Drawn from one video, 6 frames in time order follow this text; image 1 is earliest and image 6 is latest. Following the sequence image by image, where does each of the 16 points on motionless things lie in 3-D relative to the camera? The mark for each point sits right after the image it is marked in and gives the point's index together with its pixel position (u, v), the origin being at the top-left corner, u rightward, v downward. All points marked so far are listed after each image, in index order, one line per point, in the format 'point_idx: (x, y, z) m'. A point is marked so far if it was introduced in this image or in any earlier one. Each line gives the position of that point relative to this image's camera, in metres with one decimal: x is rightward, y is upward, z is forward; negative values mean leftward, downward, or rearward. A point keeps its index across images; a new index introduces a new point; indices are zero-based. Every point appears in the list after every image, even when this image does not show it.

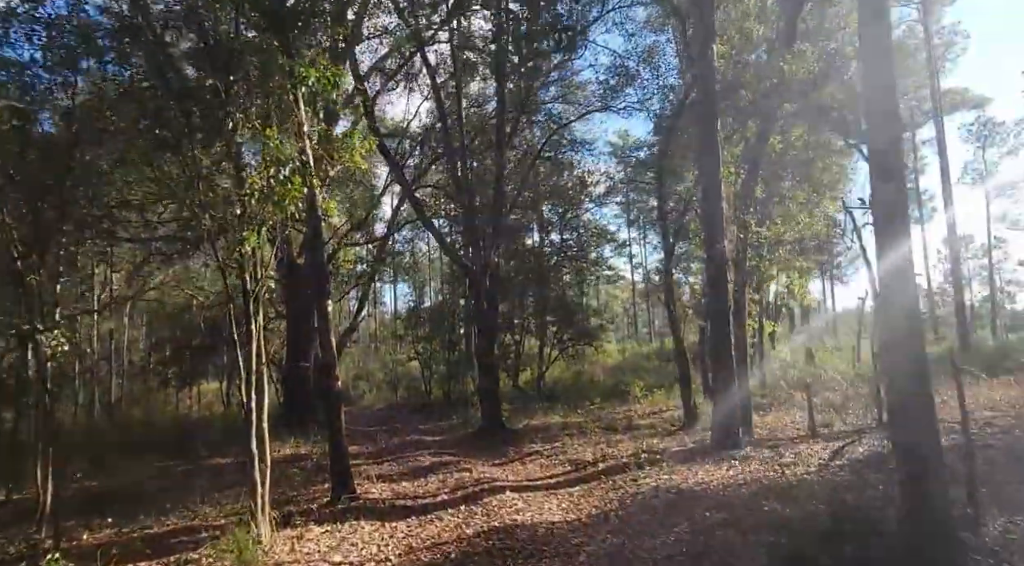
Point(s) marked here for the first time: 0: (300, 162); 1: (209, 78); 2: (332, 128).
0: (-2.5, +1.5, +7.8) m
1: (-3.3, +2.2, +7.1) m
2: (-2.7, +2.3, +9.7) m
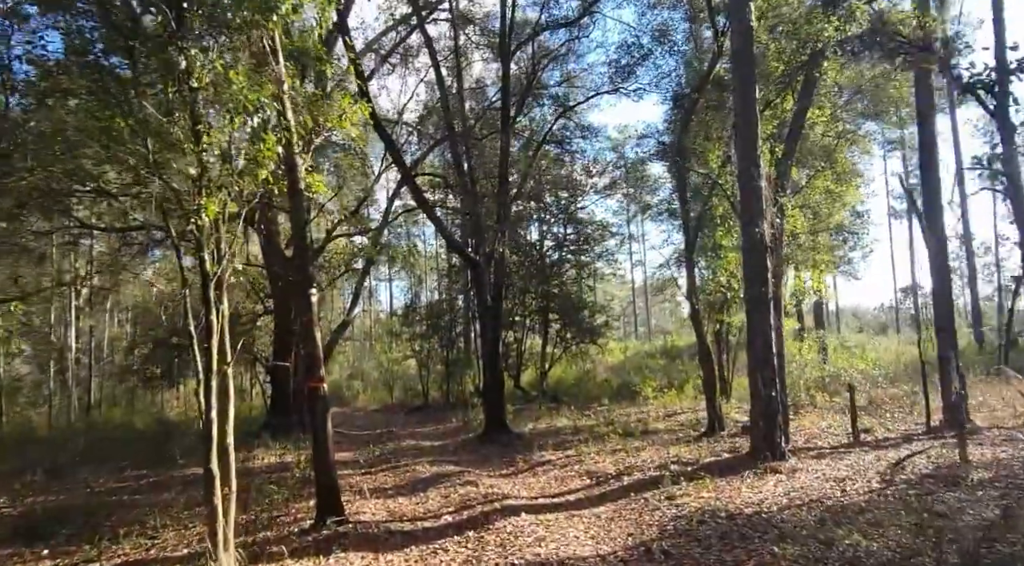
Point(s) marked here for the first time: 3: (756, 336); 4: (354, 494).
0: (-2.3, +1.6, +6.5) m
1: (-3.1, +2.4, +5.8) m
2: (-2.5, +2.5, +8.3) m
3: (+3.7, -0.8, +9.9) m
4: (-2.4, -3.2, +9.8) m
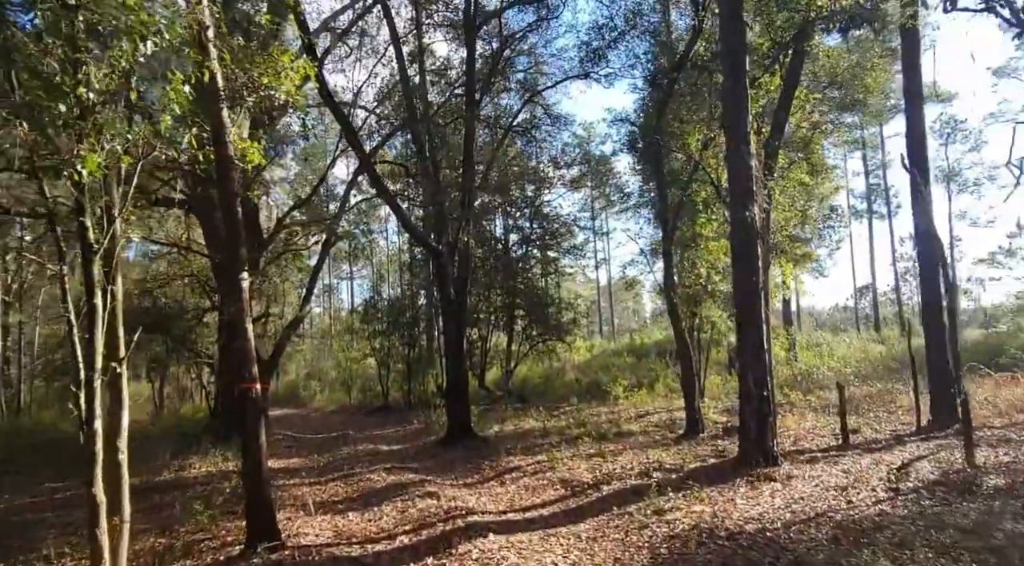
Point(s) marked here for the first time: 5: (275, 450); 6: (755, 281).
0: (-2.6, +1.8, +5.3) m
1: (-3.3, +2.6, +4.5) m
2: (-2.9, +2.7, +7.1) m
3: (+3.2, -0.6, +9.0) m
4: (-2.8, -3.0, +8.6) m
5: (-5.3, -3.7, +14.5) m
6: (+3.4, 0.0, +9.0) m
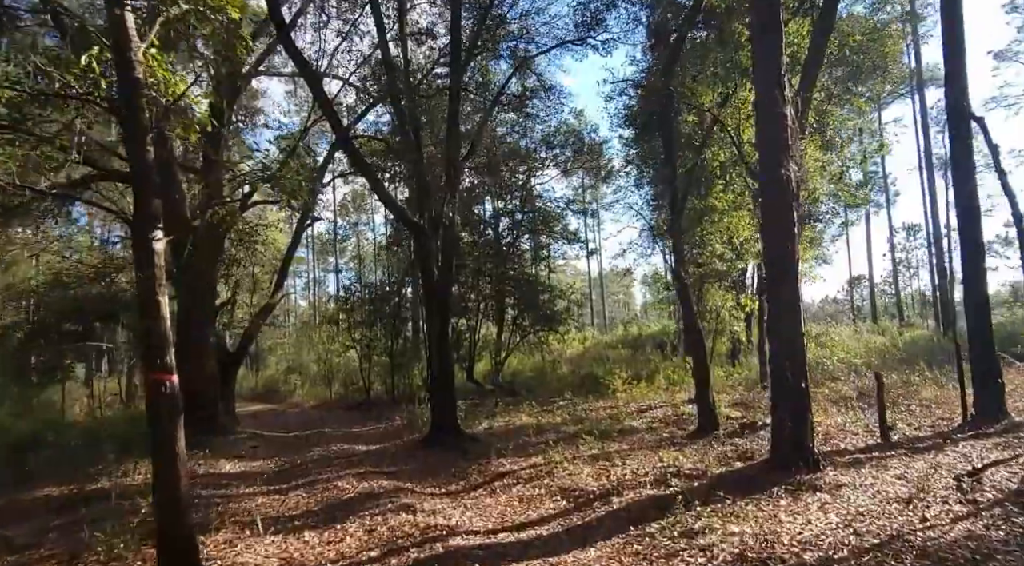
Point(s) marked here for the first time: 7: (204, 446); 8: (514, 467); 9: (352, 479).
0: (-2.7, +2.1, +3.8) m
1: (-3.4, +2.9, +3.0) m
2: (-3.0, +3.0, +5.6) m
3: (+3.1, -0.3, +7.6) m
4: (-2.9, -2.7, +7.1) m
5: (-5.4, -3.4, +13.0) m
6: (+3.3, +0.4, +7.6) m
7: (-6.3, -3.3, +13.2) m
8: (0.0, -2.7, +9.4) m
9: (-2.3, -2.9, +9.5) m
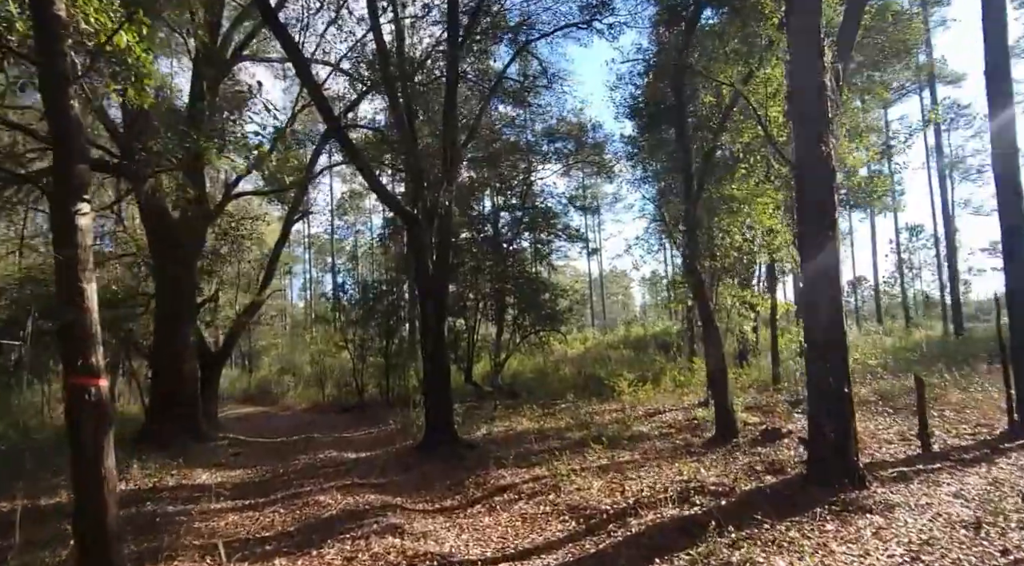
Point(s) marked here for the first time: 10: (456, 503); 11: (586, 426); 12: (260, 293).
0: (-2.6, +2.2, +2.9) m
1: (-3.4, +3.0, +2.1) m
2: (-2.9, +3.1, +4.7) m
3: (+3.2, -0.2, +6.7) m
4: (-2.9, -2.6, +6.2) m
5: (-5.4, -3.3, +12.1) m
6: (+3.3, +0.5, +6.7) m
7: (-6.3, -3.2, +12.3) m
8: (0.0, -2.6, +8.5) m
9: (-2.3, -2.8, +8.6) m
10: (-0.6, -2.6, +7.7) m
11: (+1.5, -2.9, +13.1) m
12: (-6.5, -0.3, +16.7) m
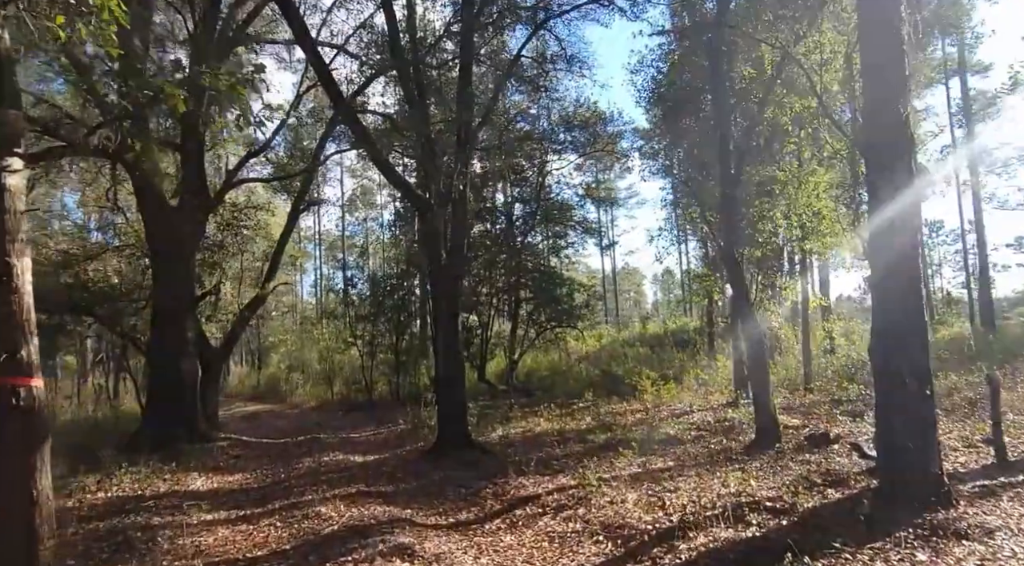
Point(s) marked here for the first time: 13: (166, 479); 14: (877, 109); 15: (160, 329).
0: (-2.5, +2.3, +2.0) m
1: (-3.2, +3.1, +1.3) m
2: (-2.7, +3.2, +3.9) m
3: (+3.4, -0.1, +5.8) m
4: (-2.7, -2.4, +5.4) m
5: (-5.1, -3.1, +11.3) m
6: (+3.5, +0.6, +5.8) m
7: (-5.9, -3.1, +11.5) m
8: (+0.3, -2.4, +7.6) m
9: (-2.1, -2.6, +7.7) m
10: (-0.4, -2.5, +6.9) m
11: (+1.8, -2.7, +12.2) m
12: (-6.1, -0.1, +16.0) m
13: (-5.1, -2.9, +9.6) m
14: (+3.3, +1.6, +5.8) m
15: (-7.1, -0.9, +13.1) m
